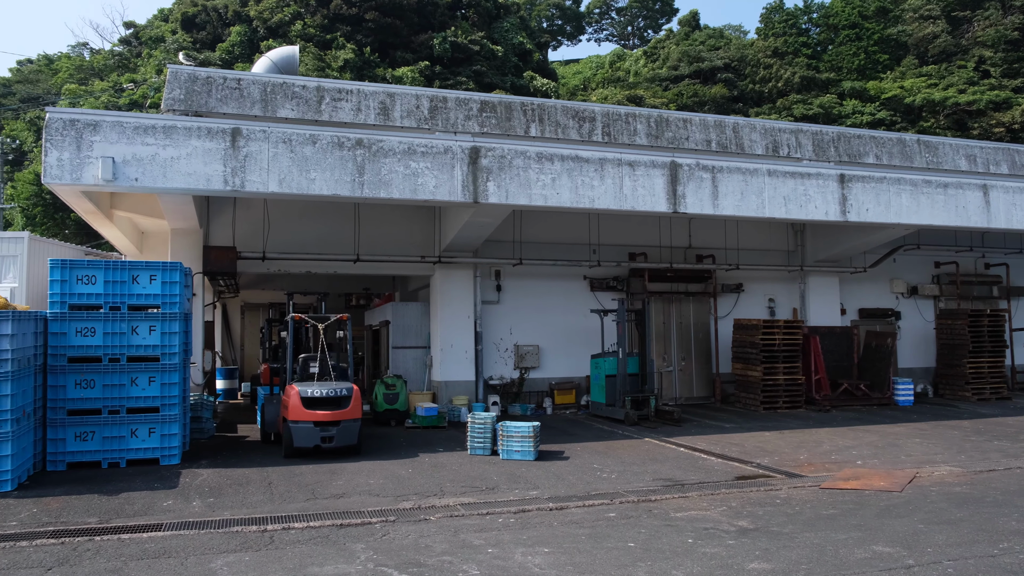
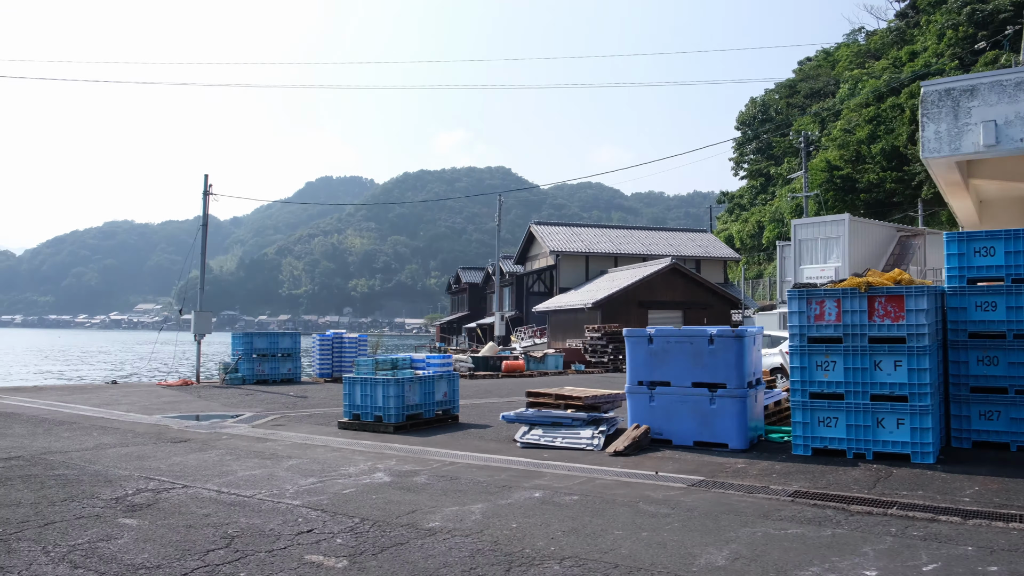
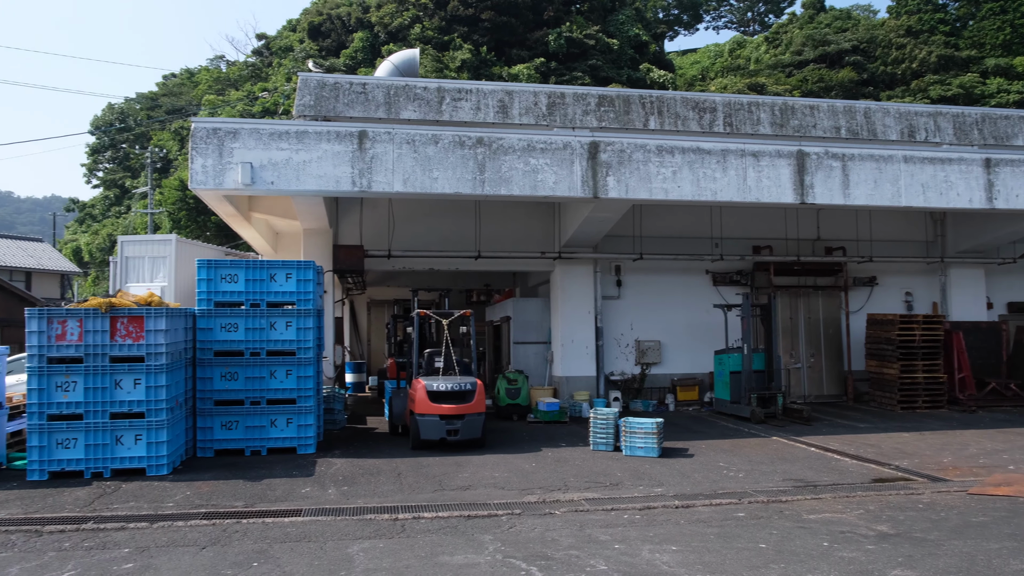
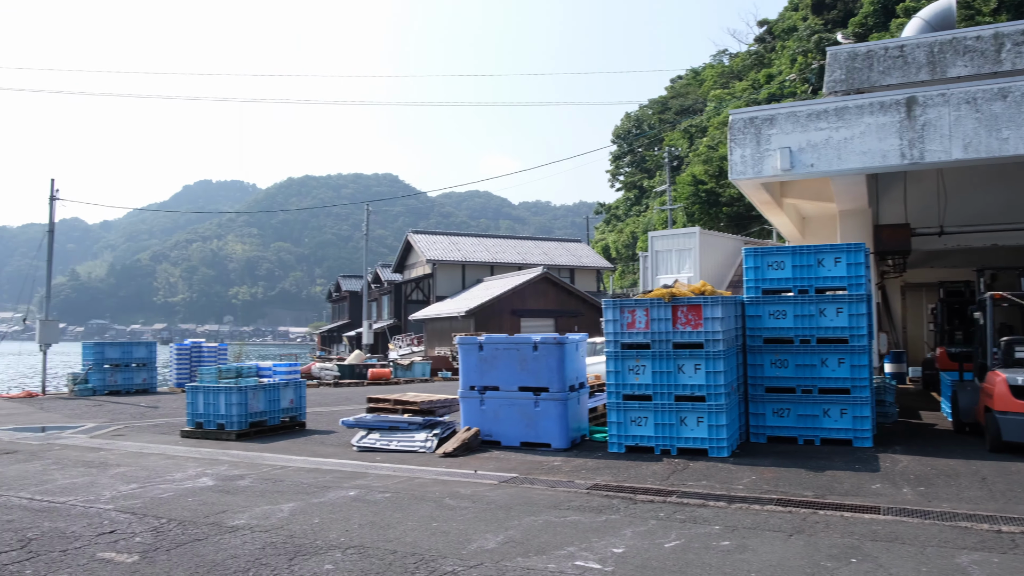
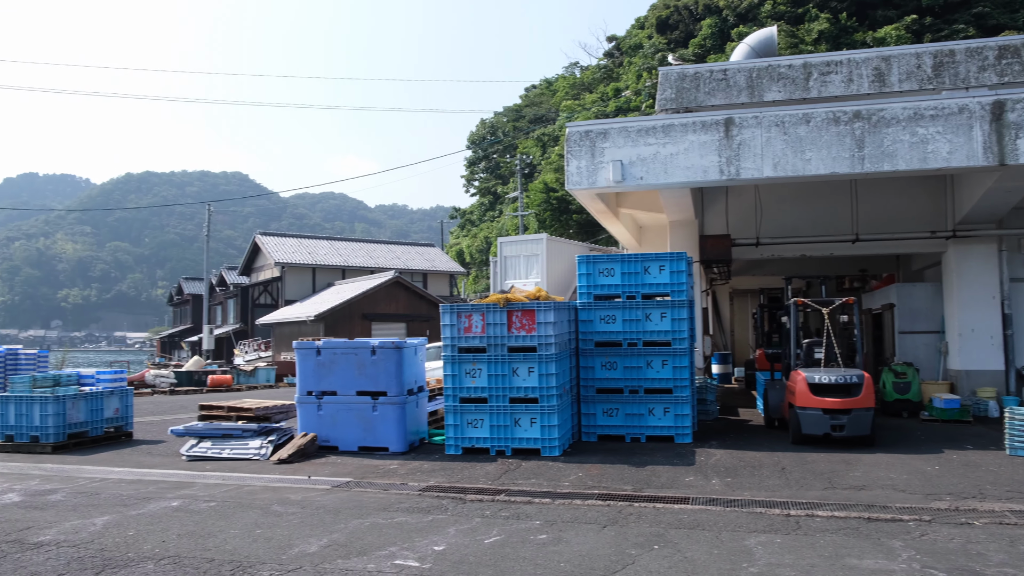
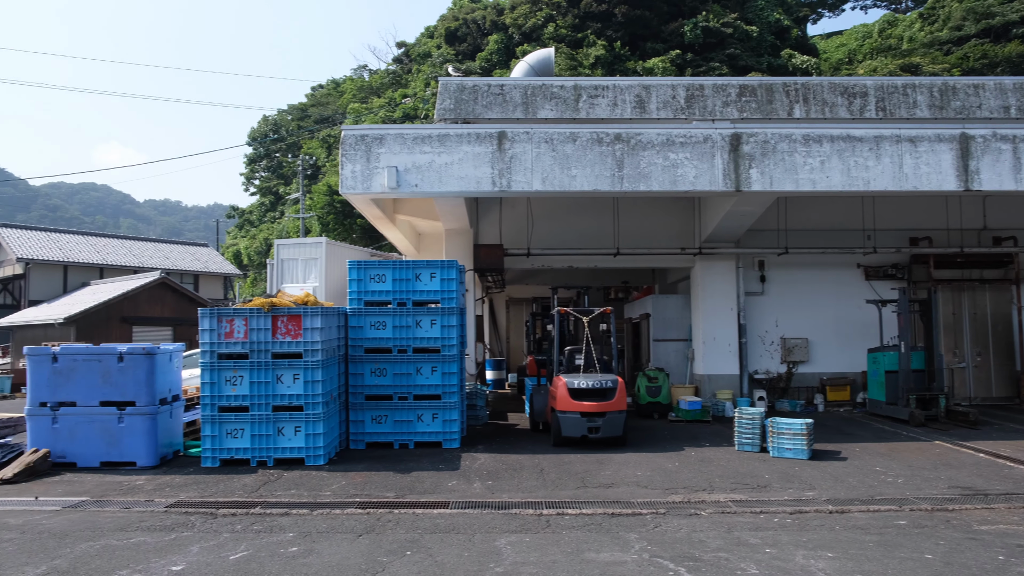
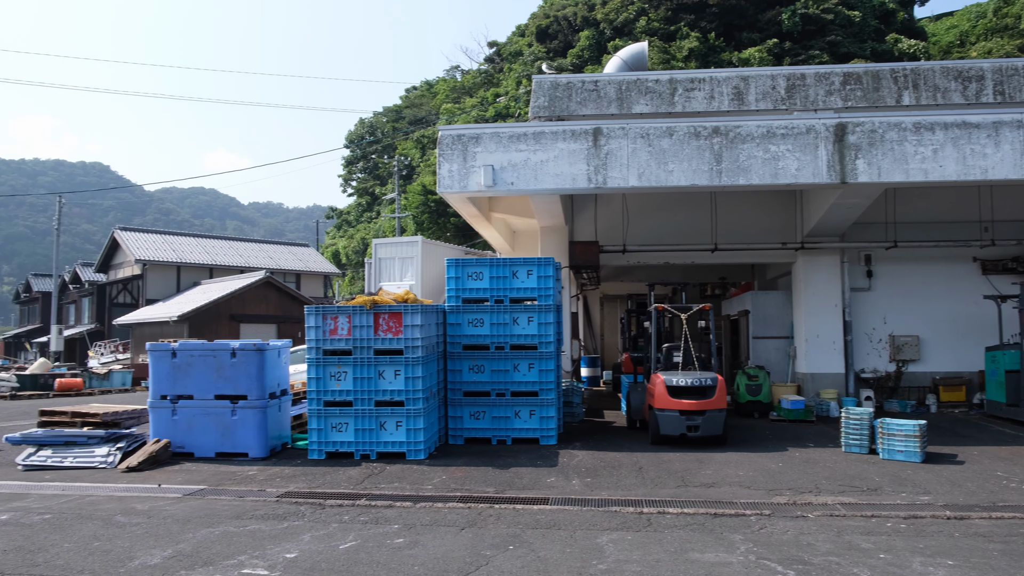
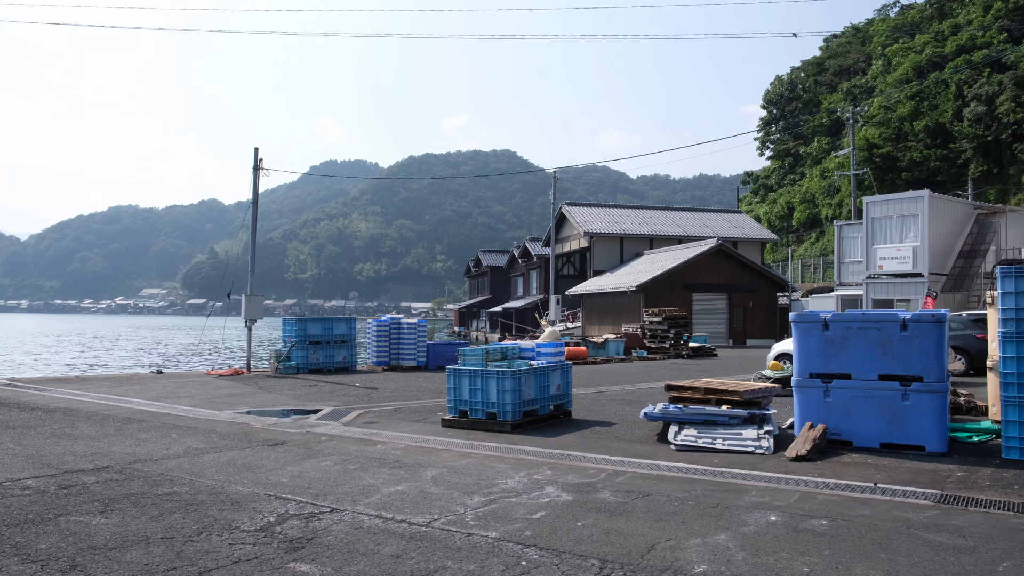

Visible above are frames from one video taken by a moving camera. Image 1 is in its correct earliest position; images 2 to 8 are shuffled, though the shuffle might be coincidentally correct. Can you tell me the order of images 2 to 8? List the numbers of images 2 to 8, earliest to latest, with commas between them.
3, 6, 7, 5, 4, 2, 8
